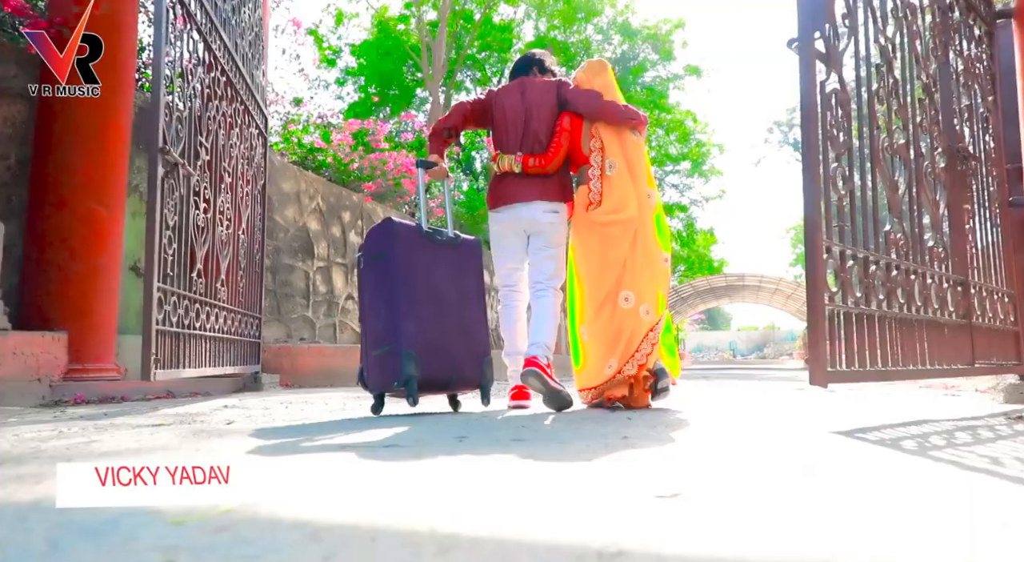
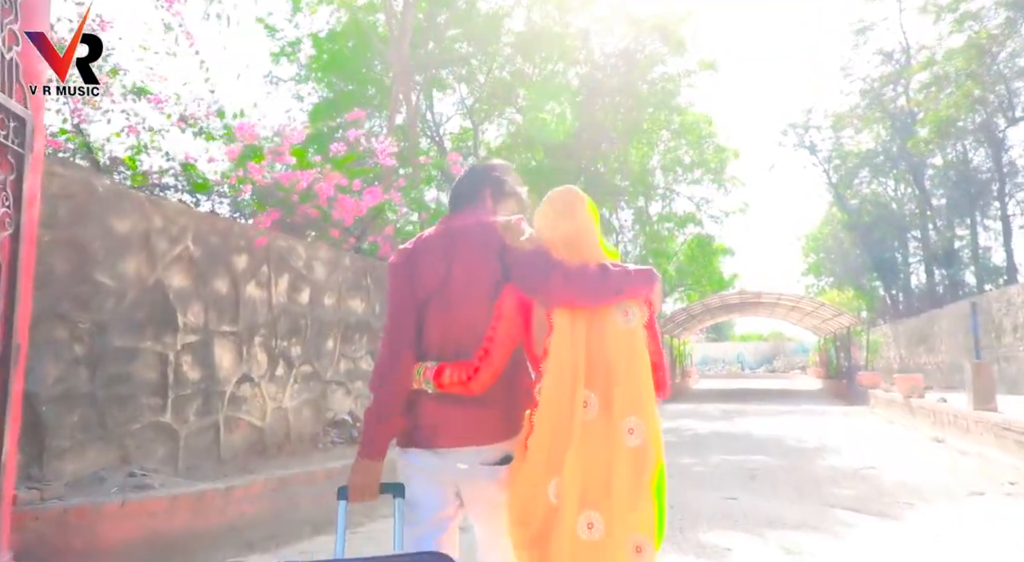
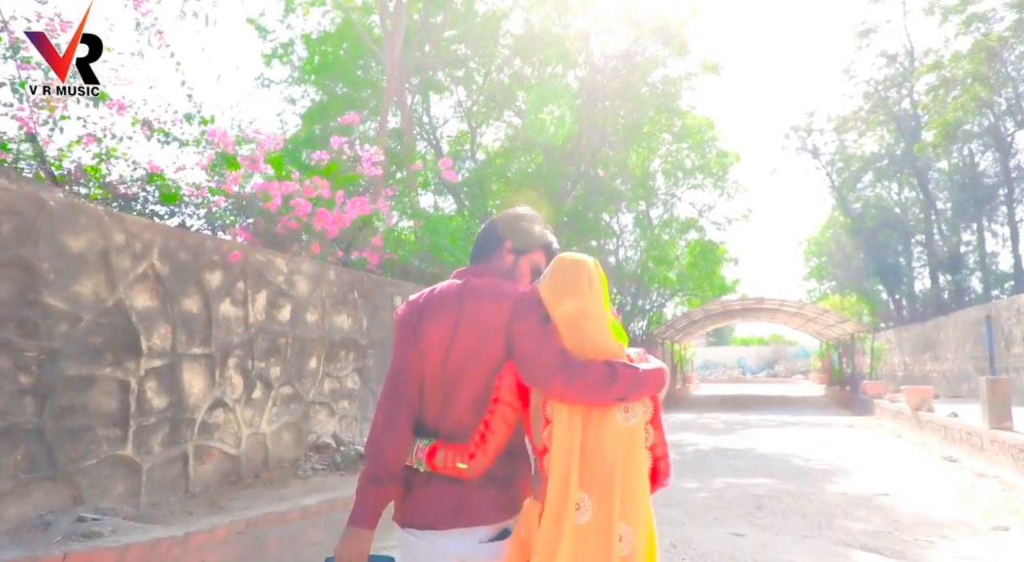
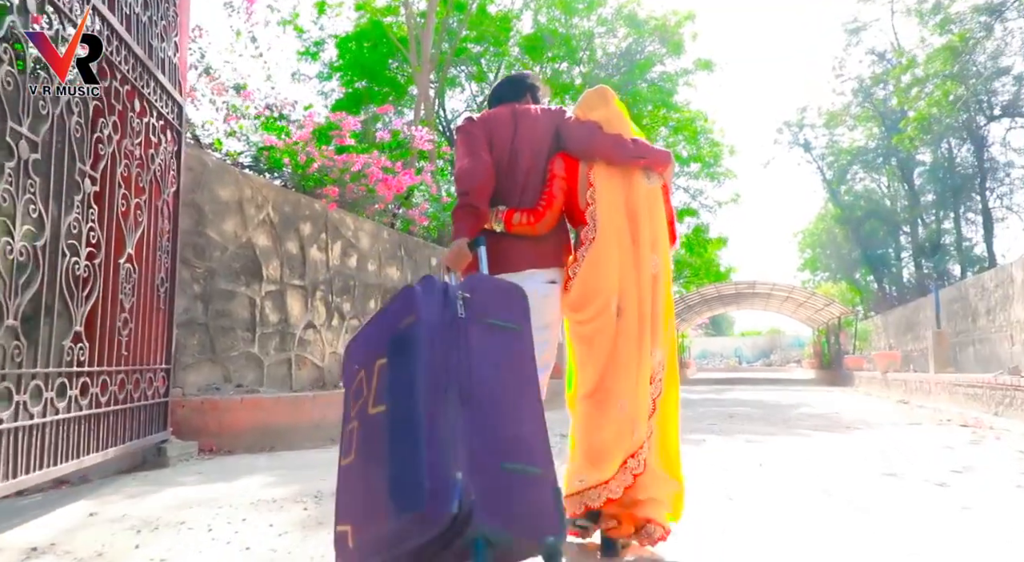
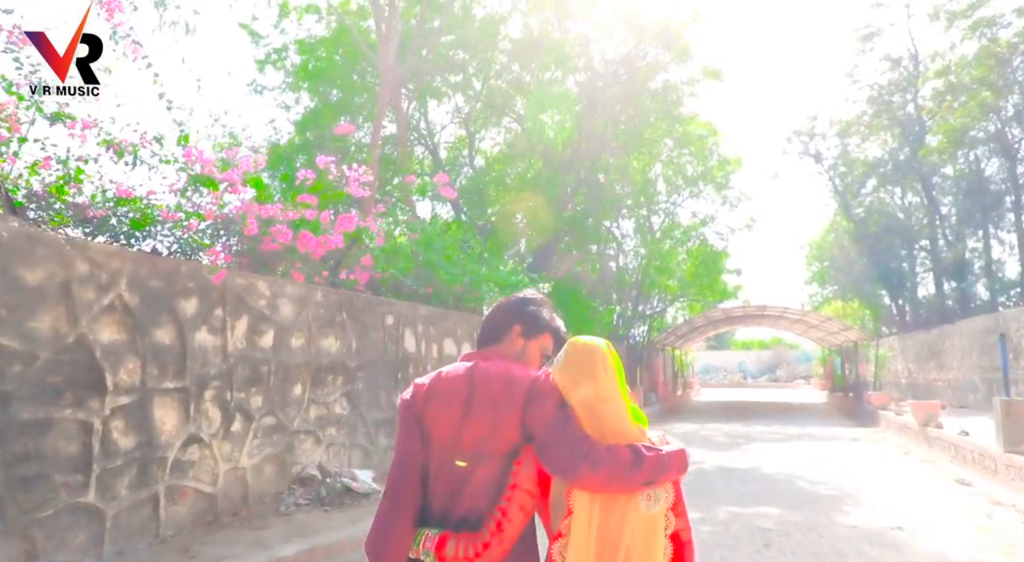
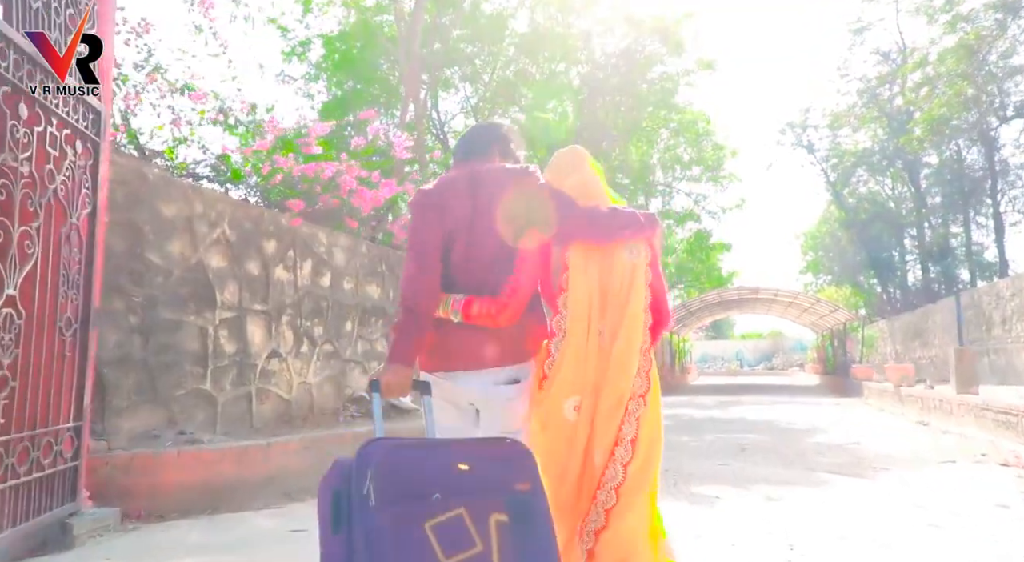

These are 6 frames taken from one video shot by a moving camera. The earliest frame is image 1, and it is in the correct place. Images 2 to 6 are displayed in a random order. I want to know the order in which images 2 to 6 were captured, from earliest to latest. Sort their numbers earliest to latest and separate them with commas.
4, 6, 2, 3, 5
